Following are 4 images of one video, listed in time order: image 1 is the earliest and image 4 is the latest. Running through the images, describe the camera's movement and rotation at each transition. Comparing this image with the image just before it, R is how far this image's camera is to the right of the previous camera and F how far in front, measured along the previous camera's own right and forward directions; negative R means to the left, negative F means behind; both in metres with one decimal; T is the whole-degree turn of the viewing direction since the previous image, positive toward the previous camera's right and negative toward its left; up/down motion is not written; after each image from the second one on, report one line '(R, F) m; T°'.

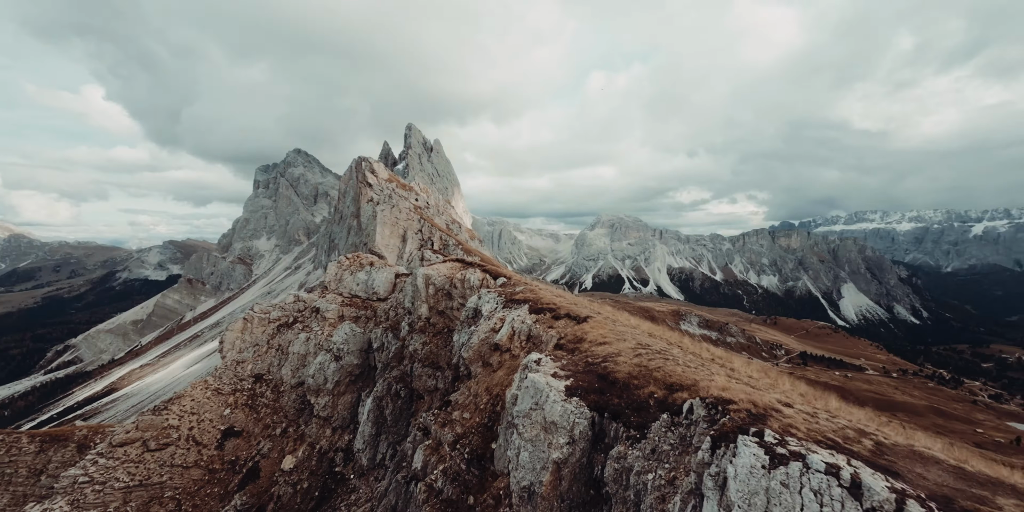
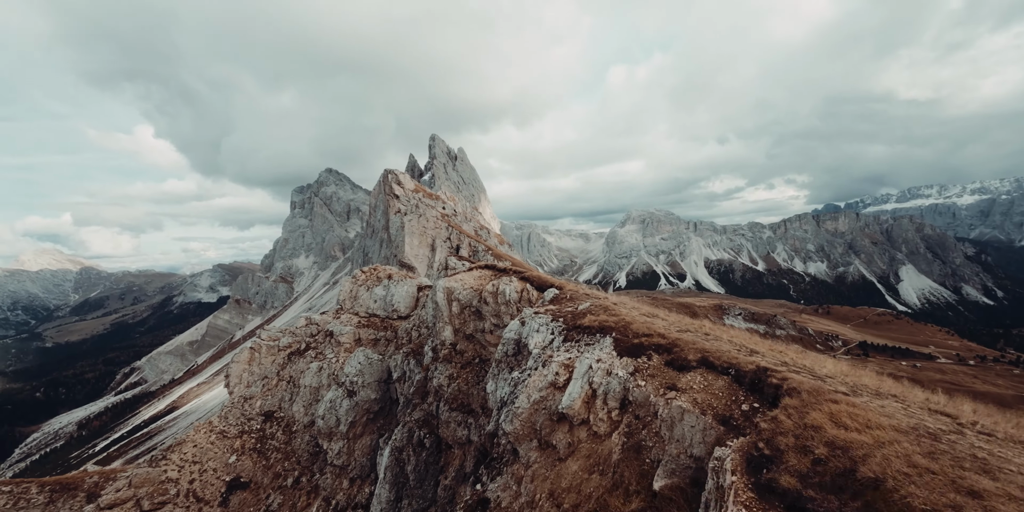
(-0.5, +3.5) m; -4°
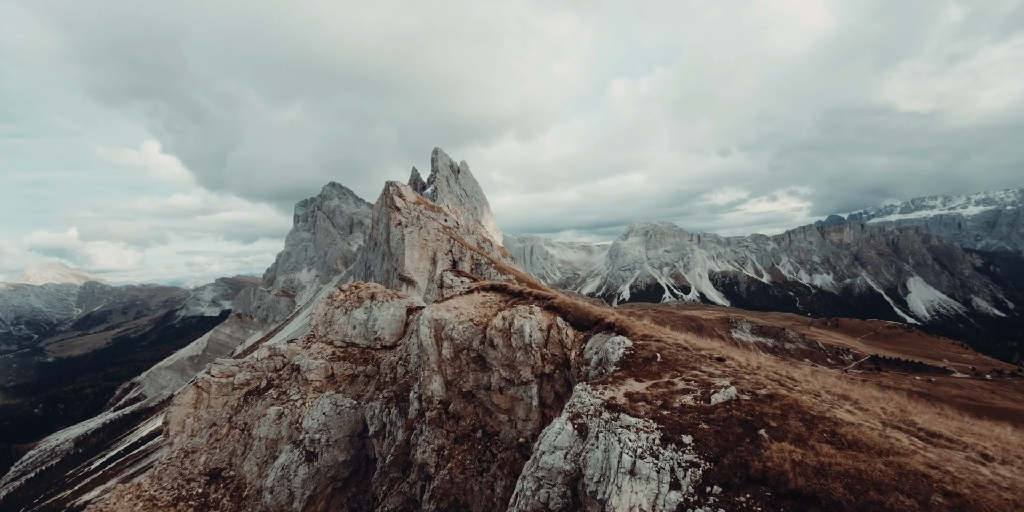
(-0.3, +3.5) m; 0°
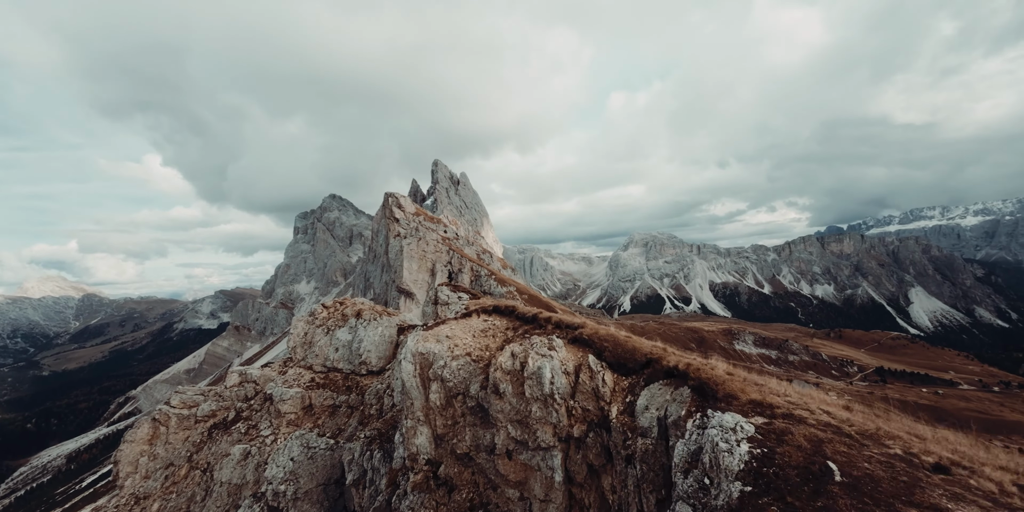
(-0.1, +1.8) m; 0°
